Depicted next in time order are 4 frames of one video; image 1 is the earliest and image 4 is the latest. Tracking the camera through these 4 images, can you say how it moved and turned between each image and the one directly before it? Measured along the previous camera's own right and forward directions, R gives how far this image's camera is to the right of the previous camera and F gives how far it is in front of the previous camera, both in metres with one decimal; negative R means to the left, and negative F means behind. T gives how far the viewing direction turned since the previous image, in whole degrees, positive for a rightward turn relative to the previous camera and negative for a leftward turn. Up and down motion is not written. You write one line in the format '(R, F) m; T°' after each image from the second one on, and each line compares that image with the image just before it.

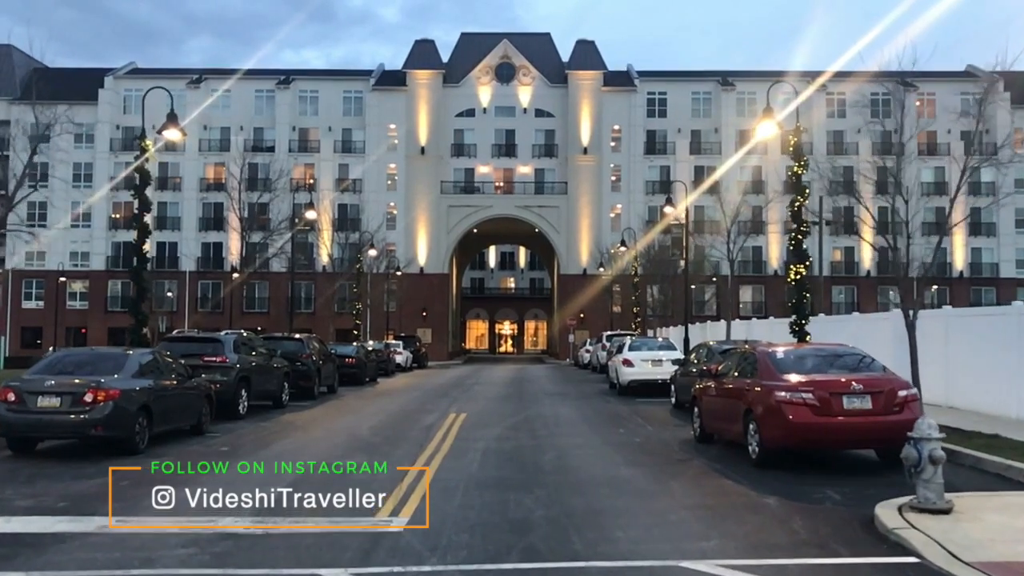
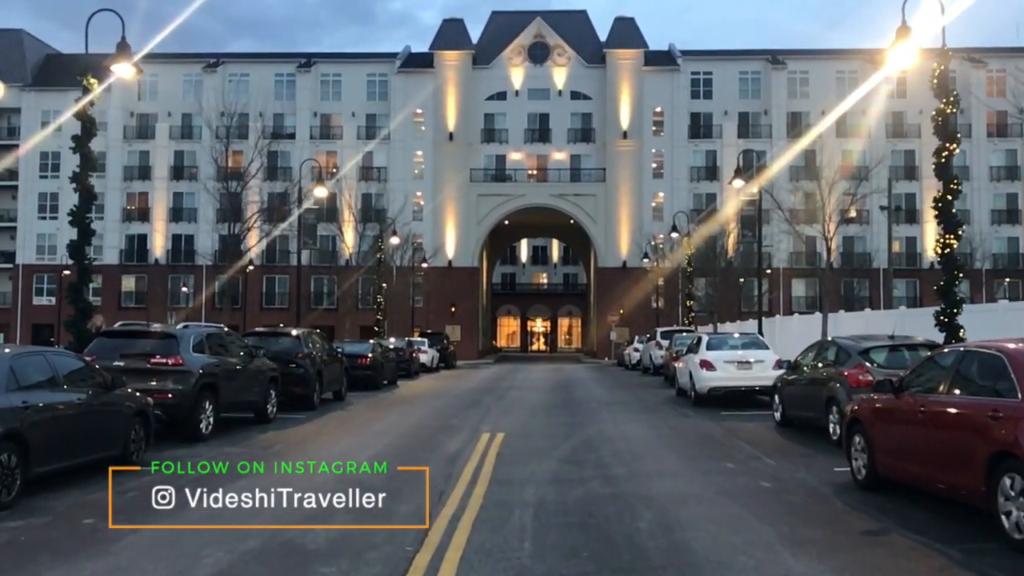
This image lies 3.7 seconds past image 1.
(-0.3, +4.1) m; -2°
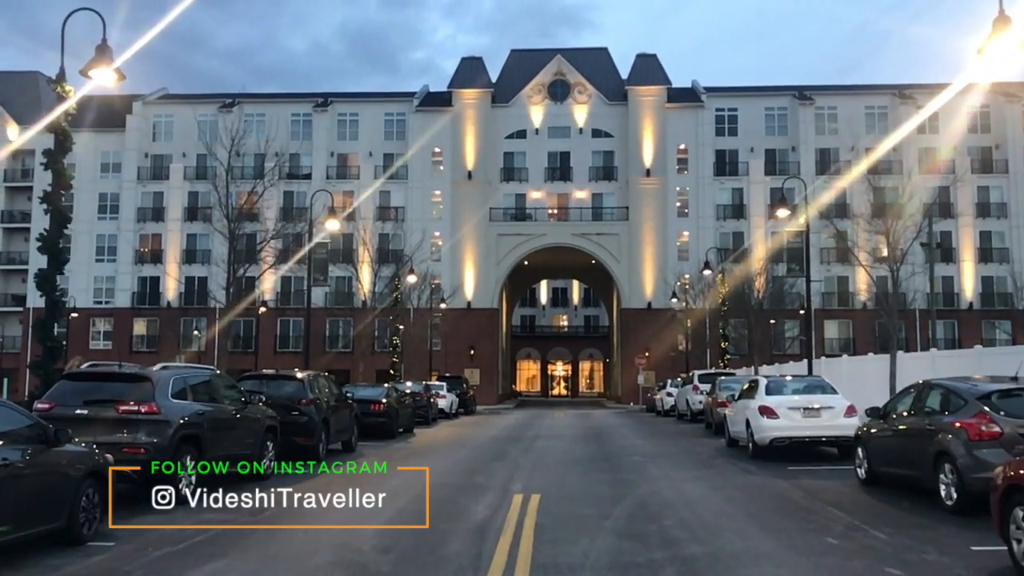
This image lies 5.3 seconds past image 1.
(-0.2, +1.8) m; -1°
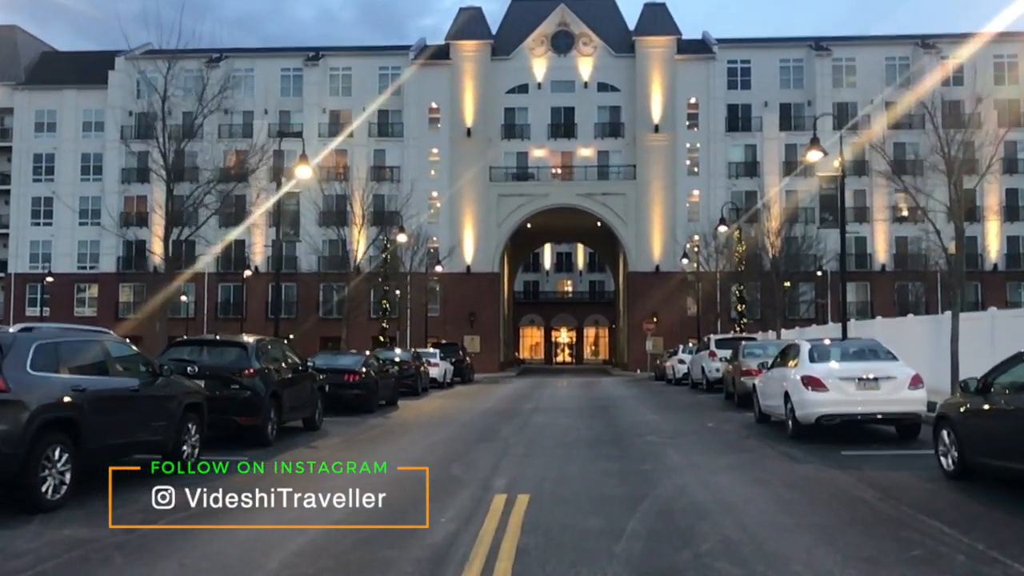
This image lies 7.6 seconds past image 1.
(+0.2, +2.6) m; 0°
